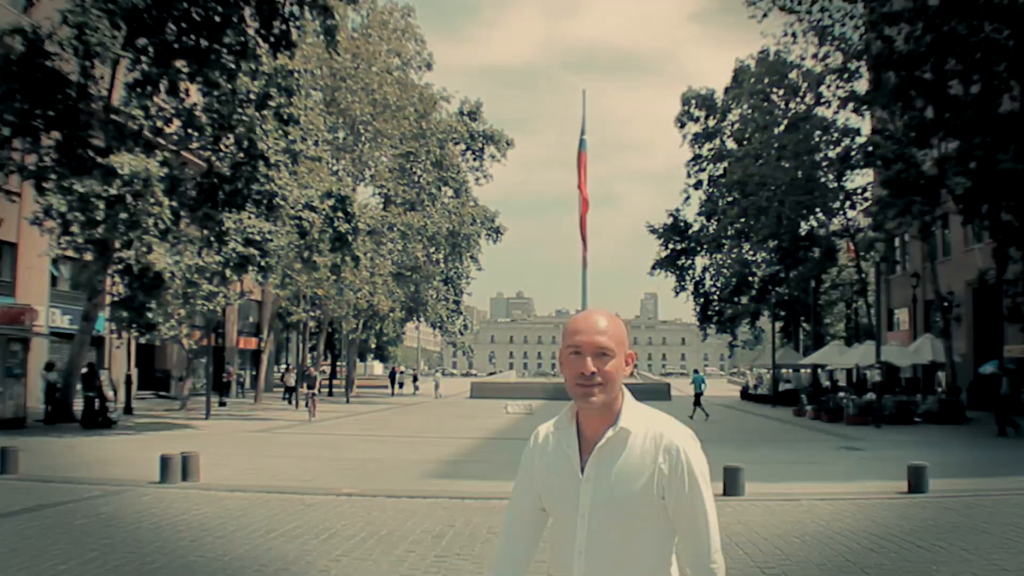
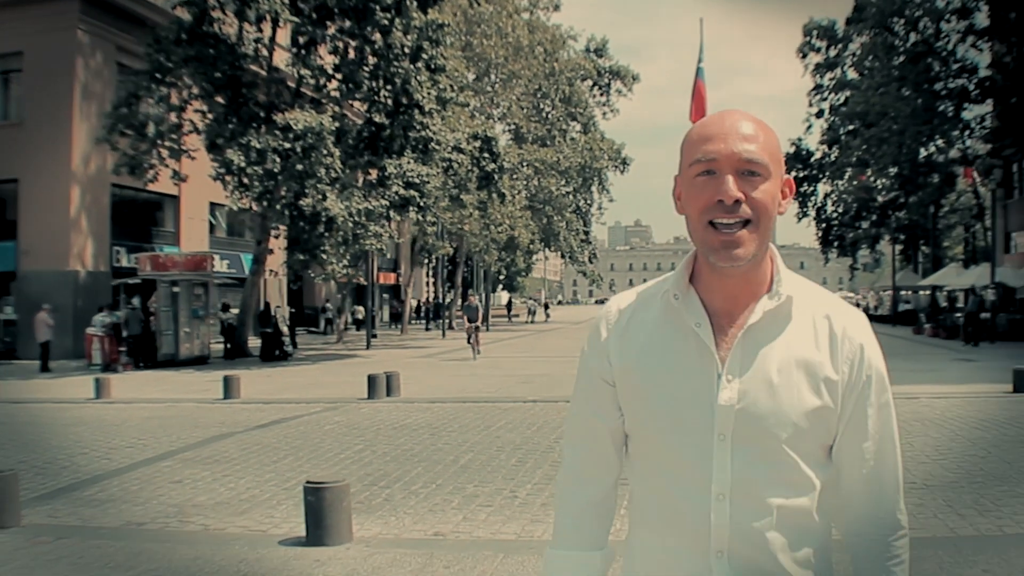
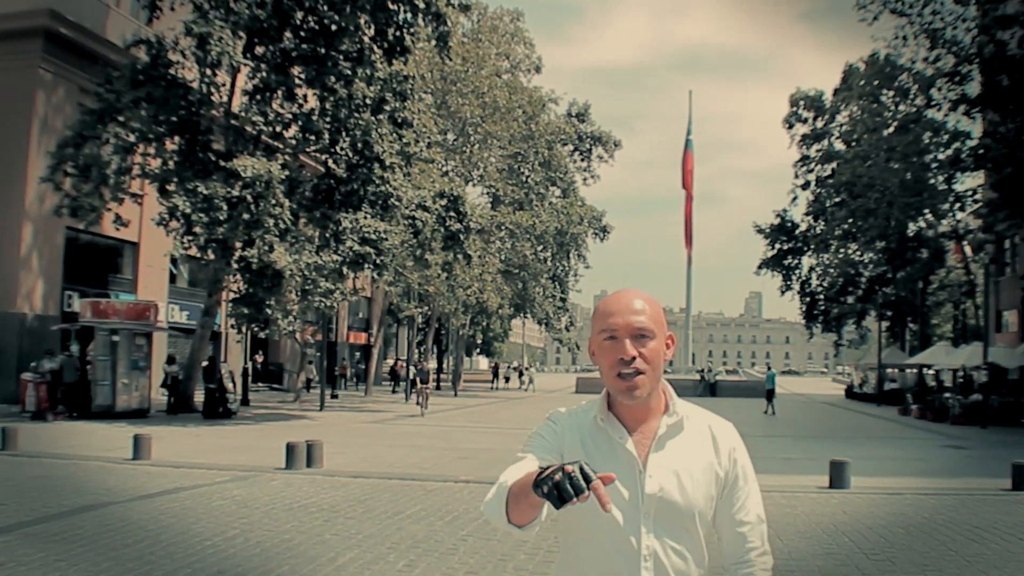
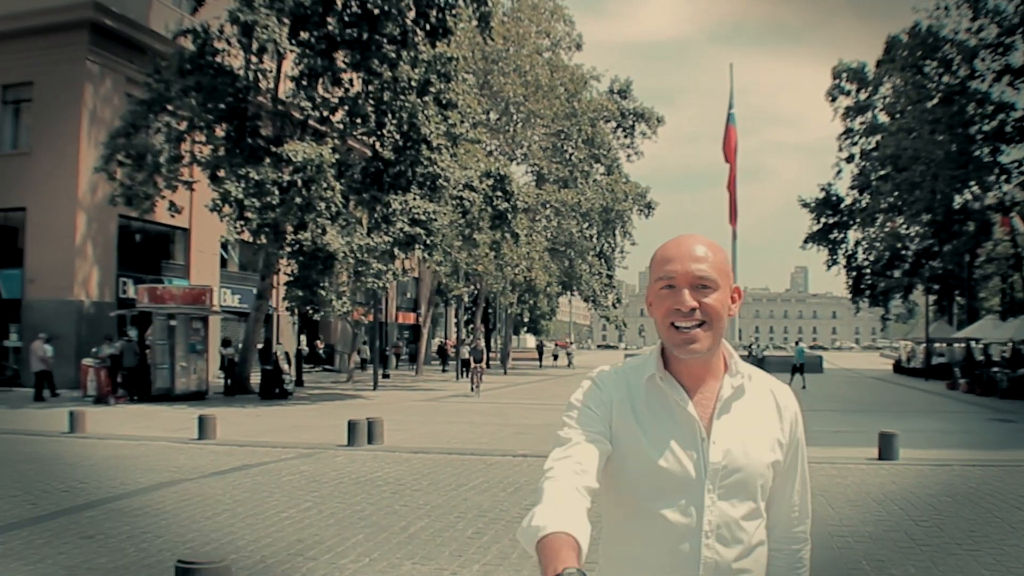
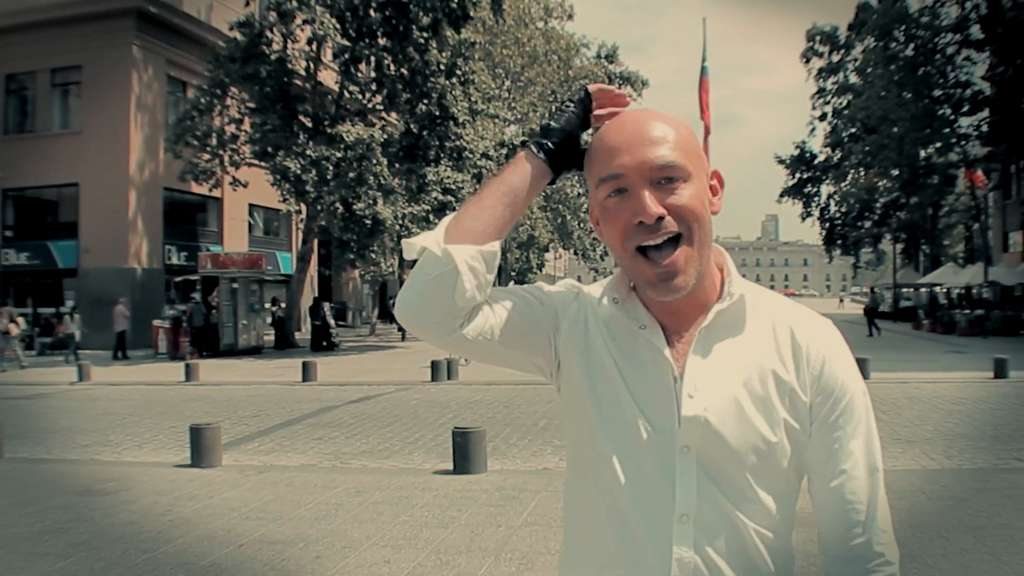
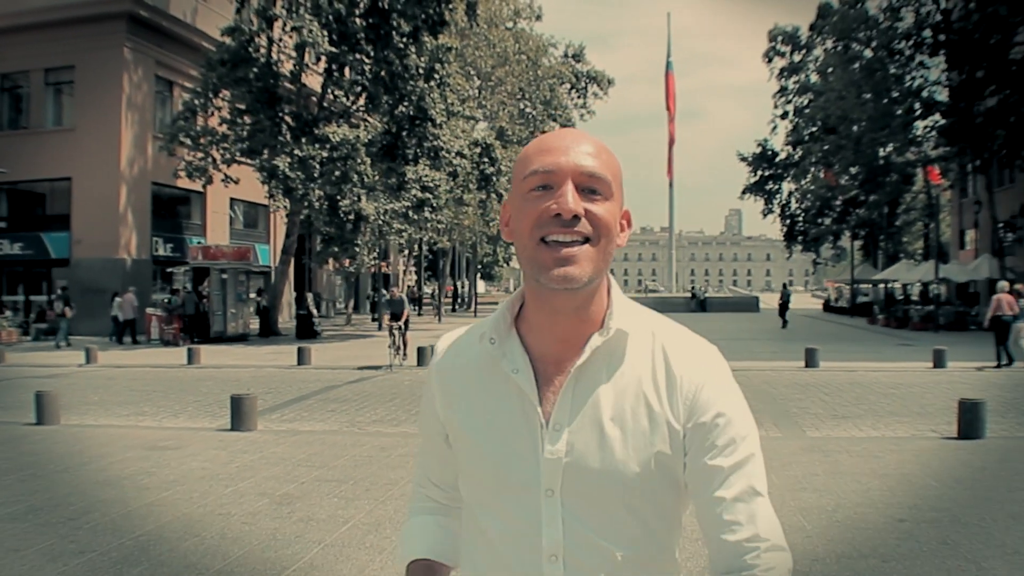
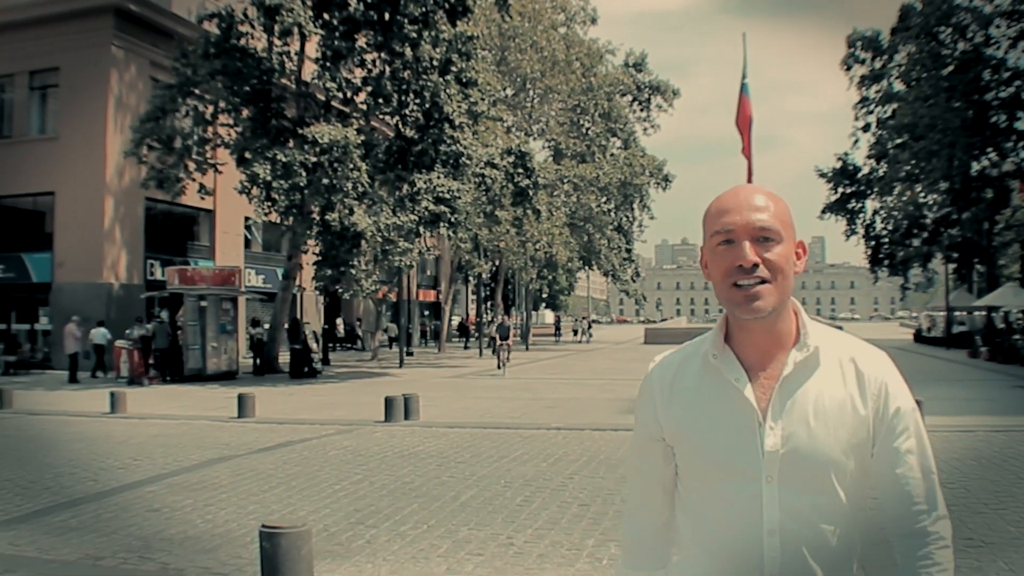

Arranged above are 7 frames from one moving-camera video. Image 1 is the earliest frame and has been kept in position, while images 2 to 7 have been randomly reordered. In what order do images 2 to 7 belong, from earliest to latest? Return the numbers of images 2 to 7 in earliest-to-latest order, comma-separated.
3, 4, 7, 2, 5, 6
